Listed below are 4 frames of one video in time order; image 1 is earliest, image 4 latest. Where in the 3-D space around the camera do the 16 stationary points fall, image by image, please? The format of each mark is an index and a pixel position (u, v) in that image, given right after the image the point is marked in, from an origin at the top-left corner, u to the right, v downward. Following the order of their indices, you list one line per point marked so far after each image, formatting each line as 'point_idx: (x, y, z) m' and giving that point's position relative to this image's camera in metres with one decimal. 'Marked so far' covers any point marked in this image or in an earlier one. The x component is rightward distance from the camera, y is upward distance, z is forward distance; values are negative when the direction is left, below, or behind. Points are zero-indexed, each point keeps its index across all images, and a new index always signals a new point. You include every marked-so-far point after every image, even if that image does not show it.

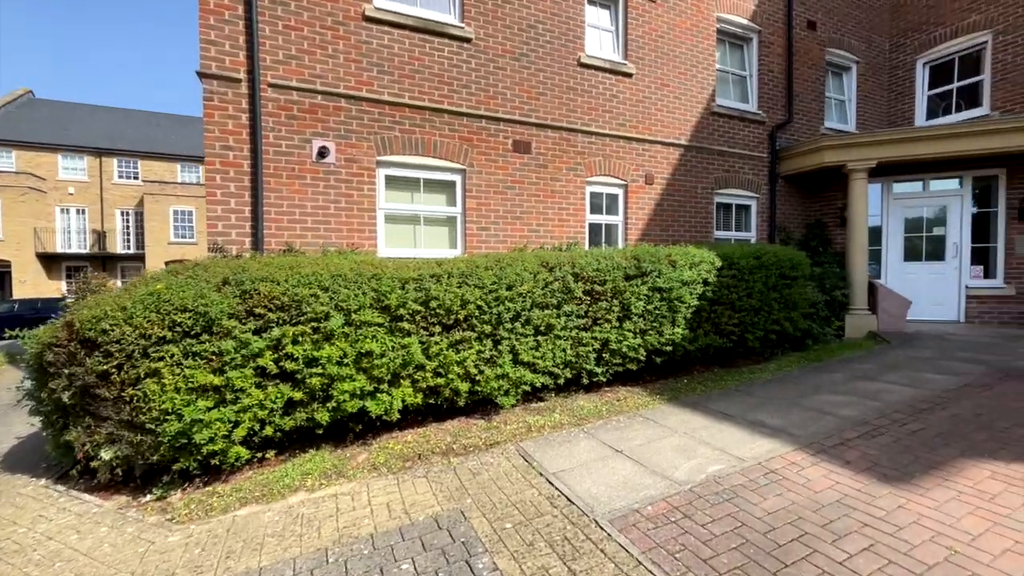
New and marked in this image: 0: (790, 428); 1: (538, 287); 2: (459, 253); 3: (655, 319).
0: (+2.6, -1.3, +4.1) m
1: (+0.3, 0.0, +4.7) m
2: (-0.8, +0.5, +6.4) m
3: (+1.7, -0.4, +5.3) m
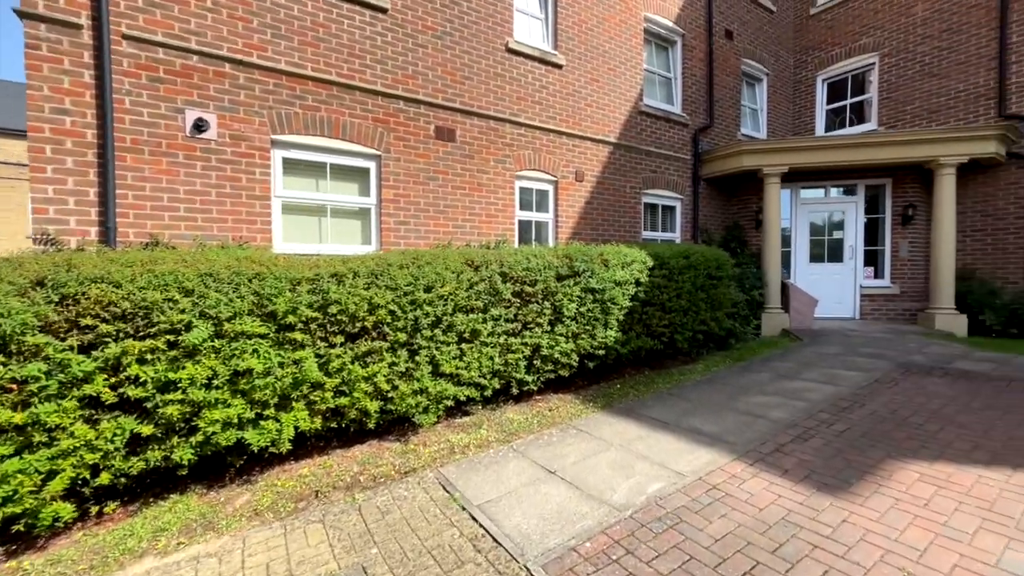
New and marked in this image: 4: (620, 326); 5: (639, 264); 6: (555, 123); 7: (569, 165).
0: (+1.9, -1.3, +3.9) m
1: (-0.5, 0.0, +4.1) m
2: (-1.8, +0.5, +5.7) m
3: (+0.9, -0.4, +5.0) m
4: (+1.3, -0.5, +5.3) m
5: (+1.6, +0.3, +5.4) m
6: (+0.7, +2.7, +7.1) m
7: (+0.9, +2.0, +7.3) m
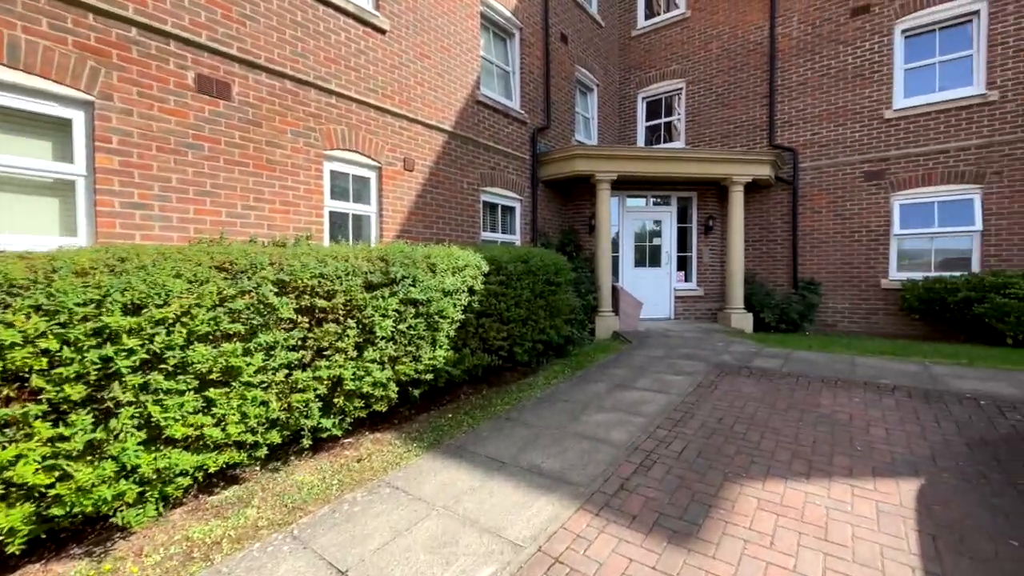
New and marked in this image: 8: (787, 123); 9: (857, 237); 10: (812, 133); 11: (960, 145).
0: (+0.4, -1.4, +3.3) m
1: (-1.9, -0.1, +2.7) m
2: (-3.7, +0.4, +3.7) m
3: (-0.9, -0.5, +4.0) m
4: (-0.6, -0.6, +4.5) m
5: (-0.4, +0.2, +4.7) m
6: (-1.8, +2.6, +5.9) m
7: (-1.6, +1.9, +6.2) m
8: (+5.9, +3.5, +9.5) m
9: (+6.9, +1.0, +8.7) m
10: (+6.3, +3.2, +9.2) m
11: (+8.0, +2.5, +7.8) m
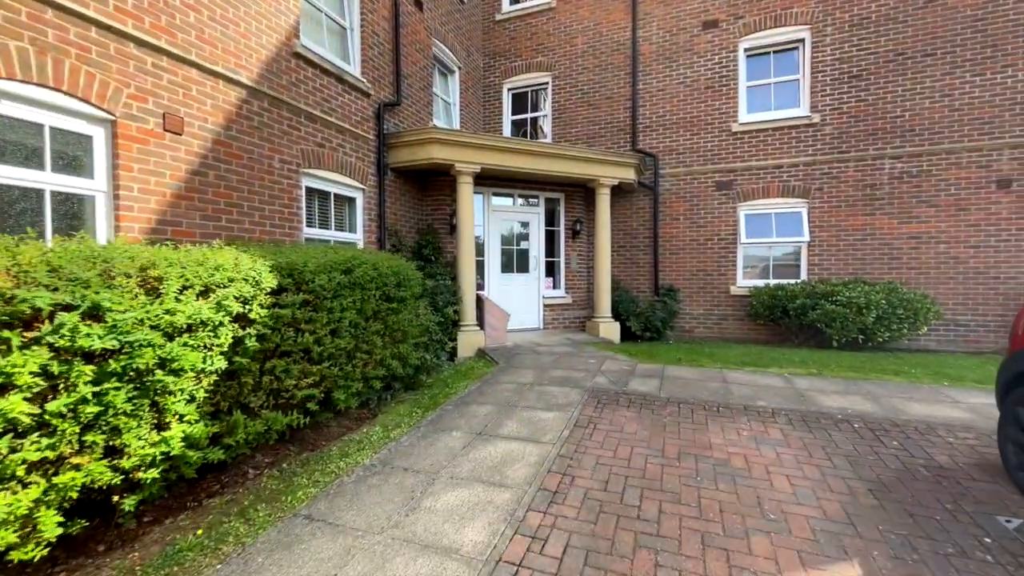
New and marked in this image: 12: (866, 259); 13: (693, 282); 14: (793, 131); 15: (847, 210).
0: (-0.6, -1.6, +1.9) m
1: (-2.6, -0.3, +0.7) m
2: (-4.6, +0.2, +1.2) m
3: (-2.1, -0.7, +2.2) m
4: (-1.9, -0.7, +2.7) m
5: (-1.8, 0.0, +3.0) m
6: (-3.5, +2.4, +3.7) m
7: (-3.4, +1.8, +4.0) m
8: (+2.9, +3.4, +9.4) m
9: (+4.0, +0.9, +9.0) m
10: (+3.3, +3.1, +9.2) m
11: (+5.4, +2.4, +8.4) m
12: (+6.5, +0.5, +8.1) m
13: (+3.8, +0.1, +9.1) m
14: (+5.4, +3.0, +8.5) m
15: (+6.2, +1.4, +8.2) m
